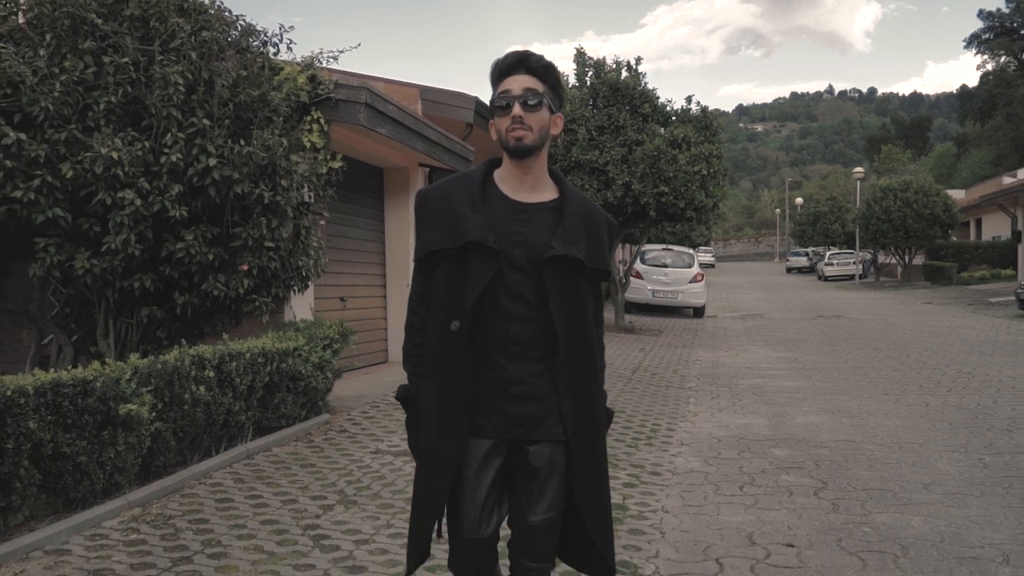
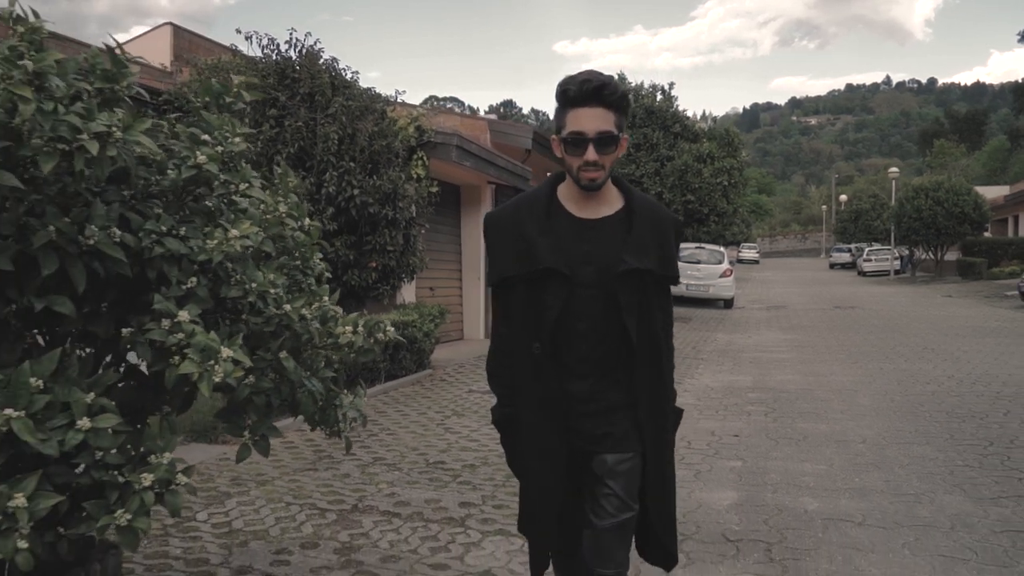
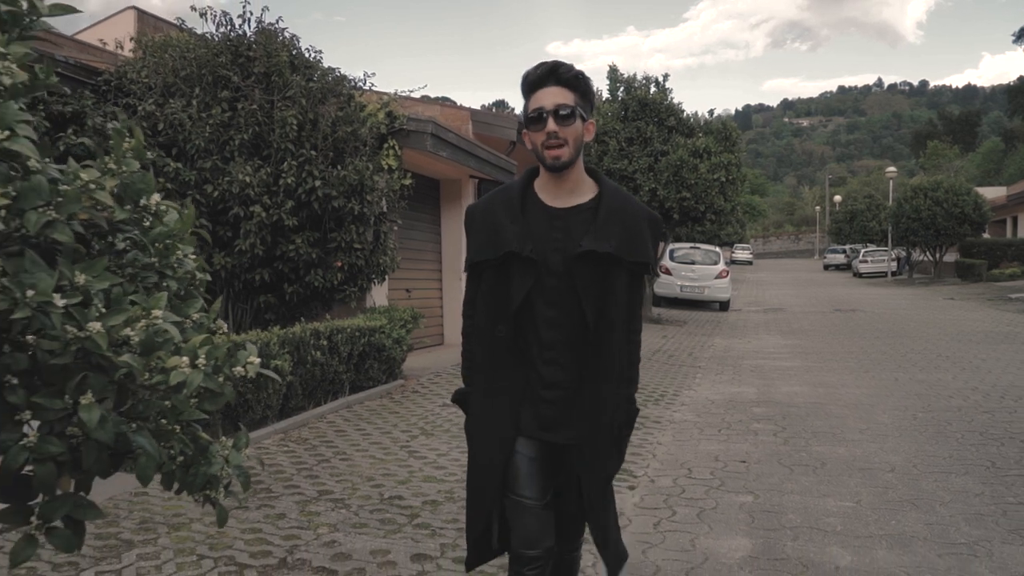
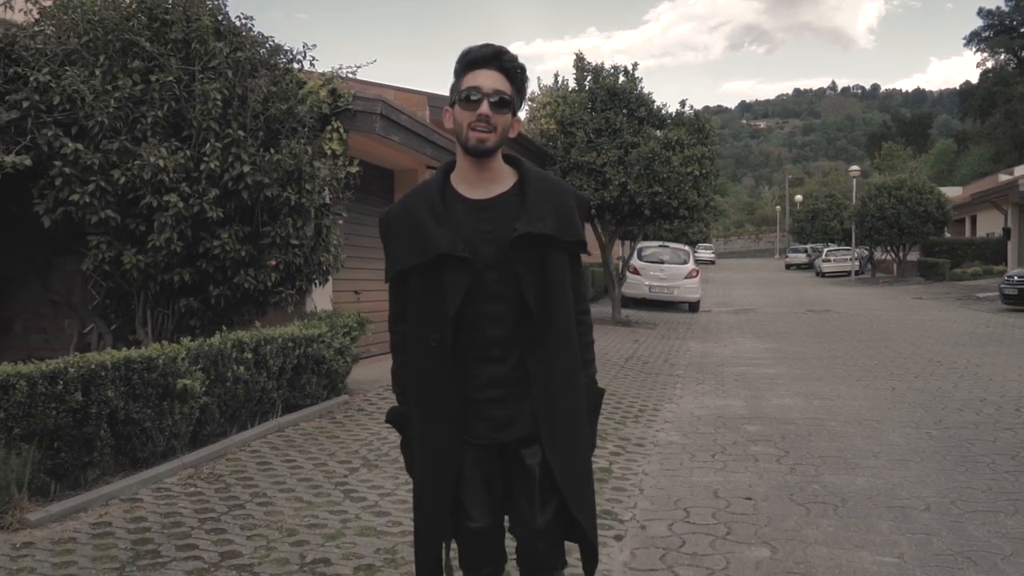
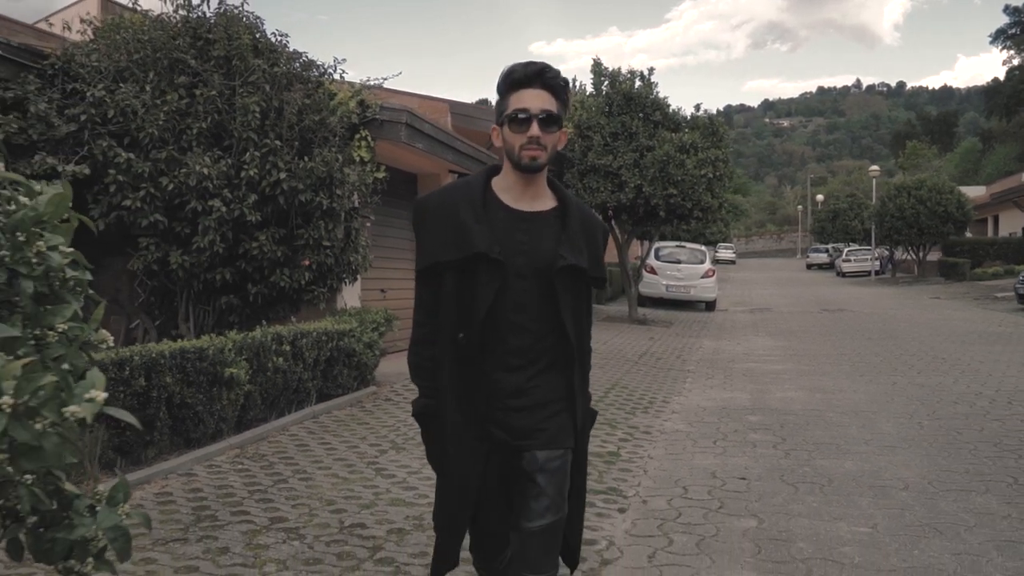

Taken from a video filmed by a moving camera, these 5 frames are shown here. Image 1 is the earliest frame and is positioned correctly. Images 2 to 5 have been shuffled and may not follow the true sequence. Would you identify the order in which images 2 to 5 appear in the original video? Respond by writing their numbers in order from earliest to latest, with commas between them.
4, 5, 3, 2
